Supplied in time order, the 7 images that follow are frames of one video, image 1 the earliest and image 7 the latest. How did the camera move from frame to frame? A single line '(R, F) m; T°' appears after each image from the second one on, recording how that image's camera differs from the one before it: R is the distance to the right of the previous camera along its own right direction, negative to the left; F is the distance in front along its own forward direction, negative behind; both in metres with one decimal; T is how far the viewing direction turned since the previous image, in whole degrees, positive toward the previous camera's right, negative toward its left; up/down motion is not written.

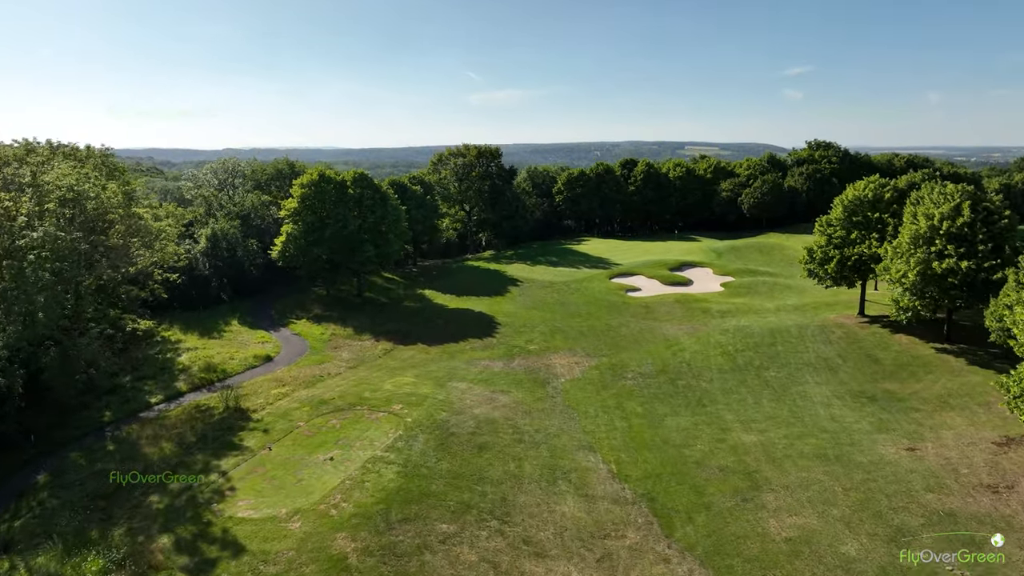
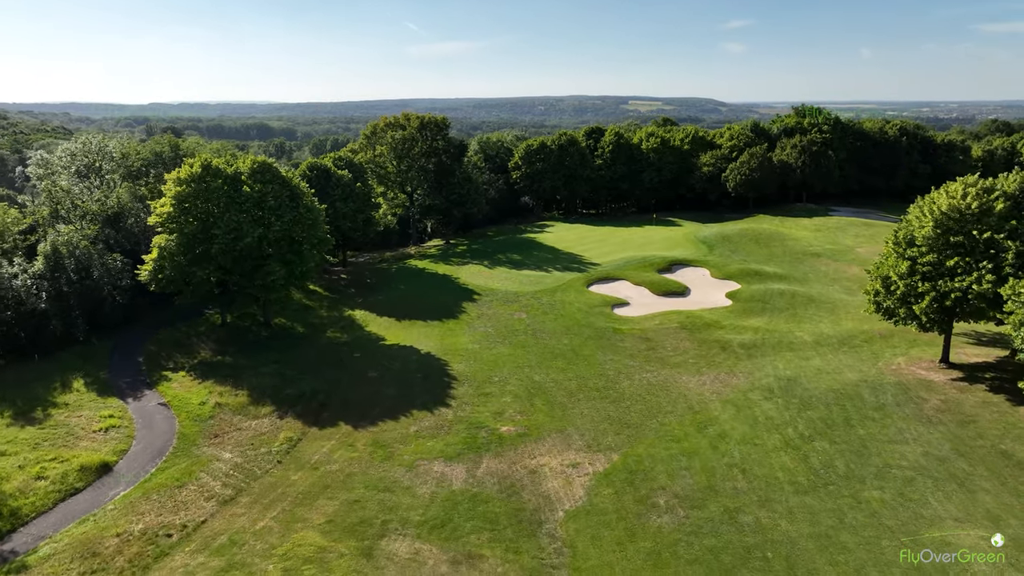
(-0.5, +10.3) m; +4°
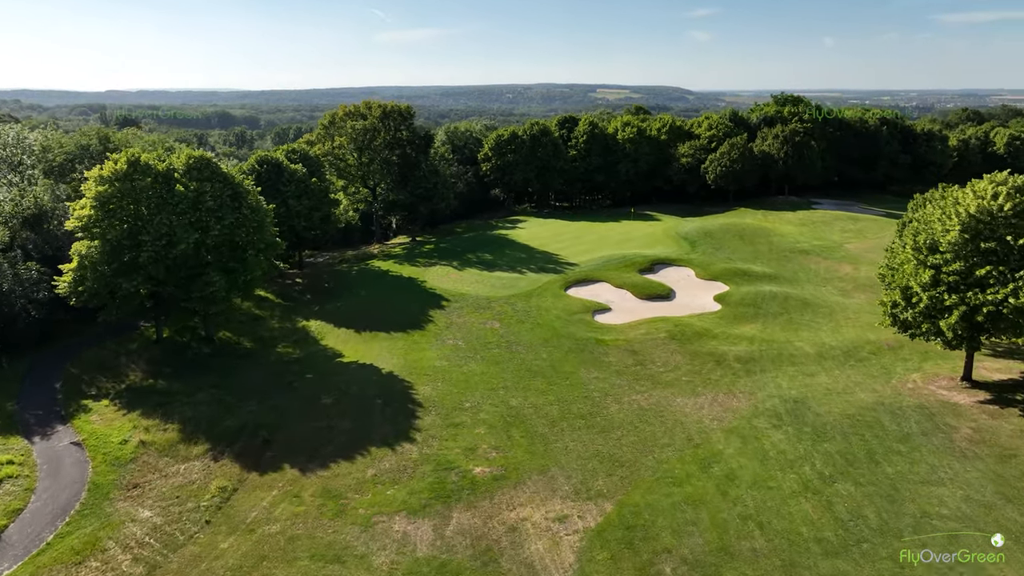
(-0.1, +3.3) m; +2°
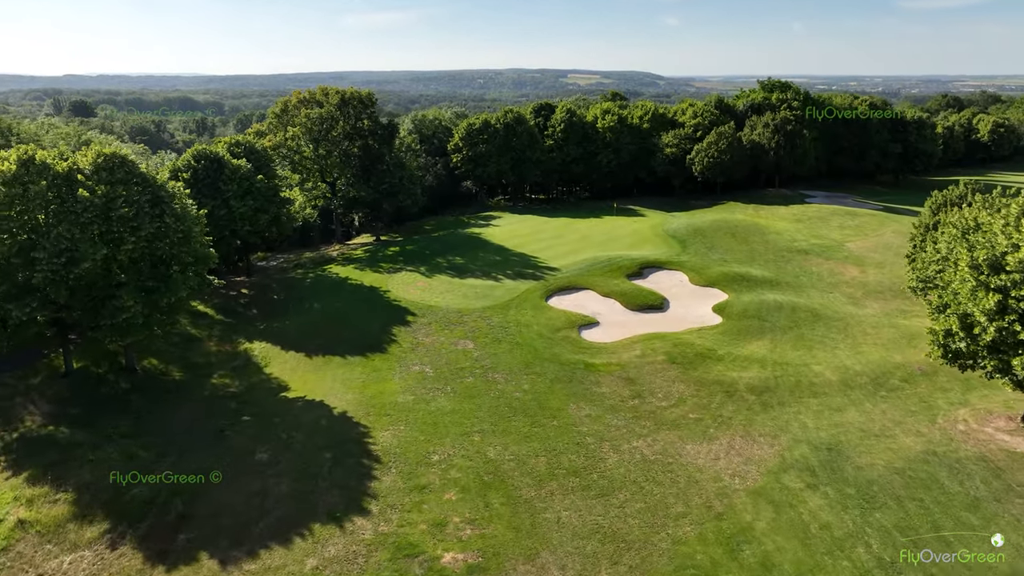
(-0.1, +4.2) m; +2°
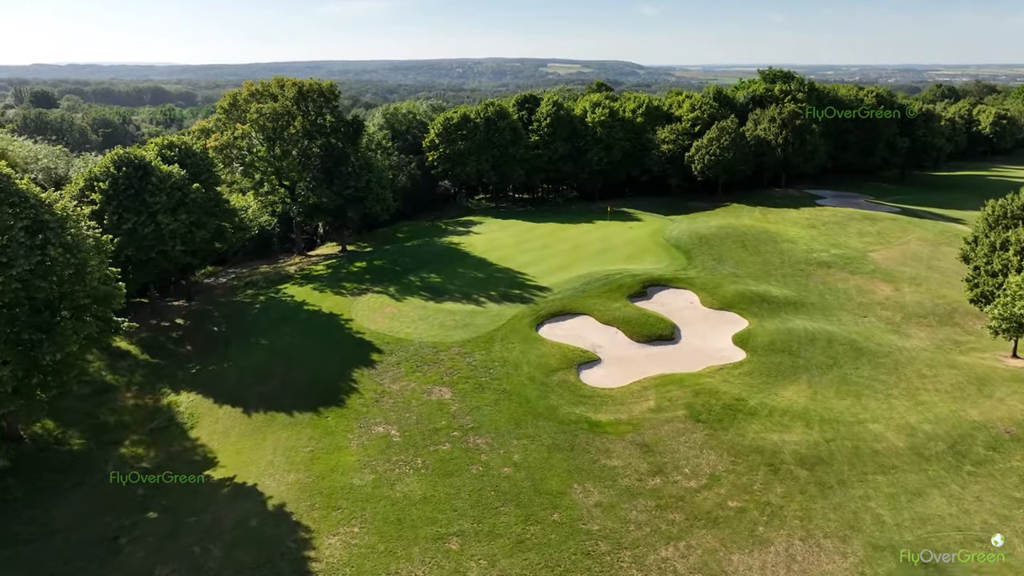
(-0.1, +5.1) m; +2°
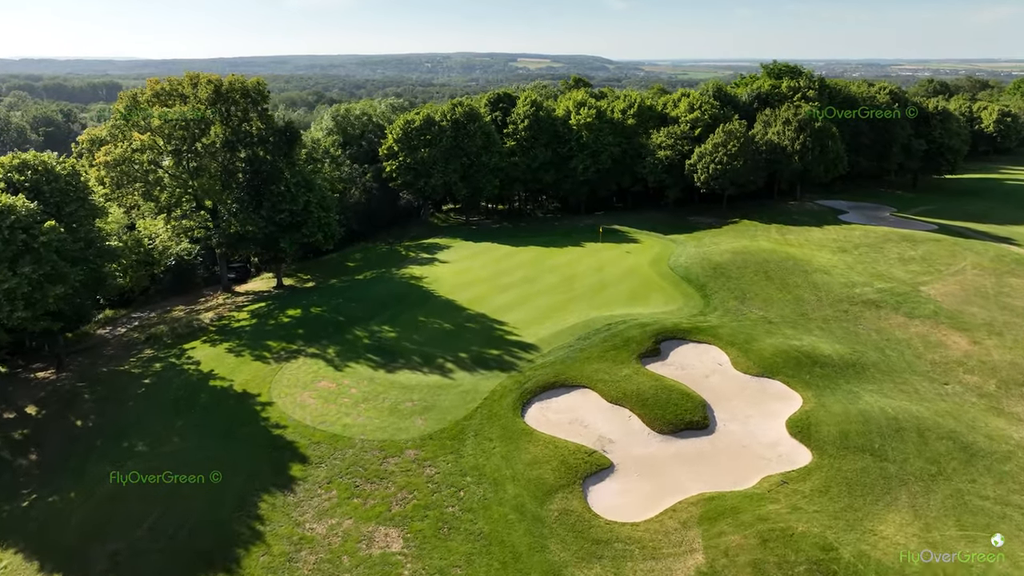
(-0.1, +7.6) m; +2°
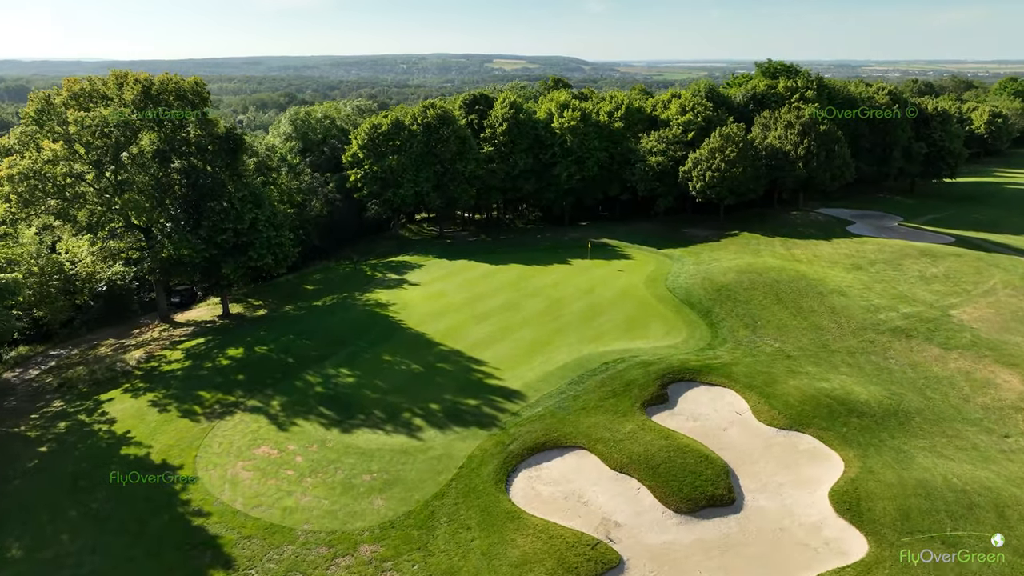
(-0.1, +4.1) m; +2°
